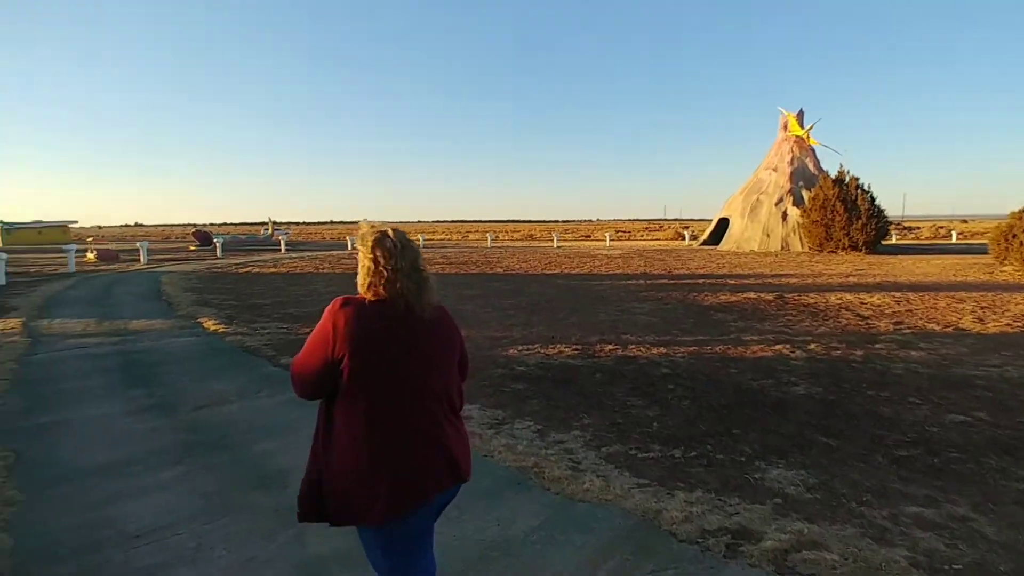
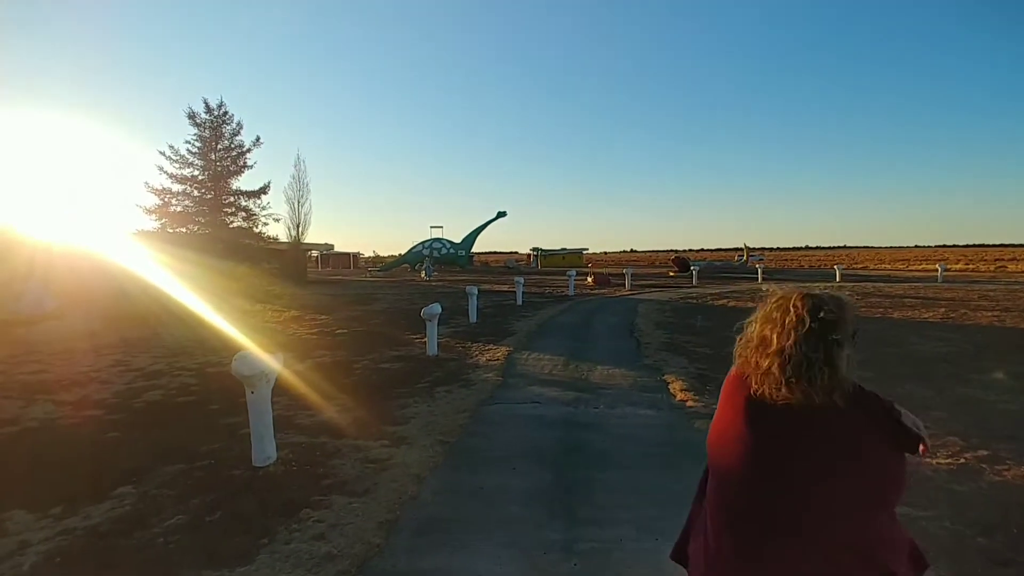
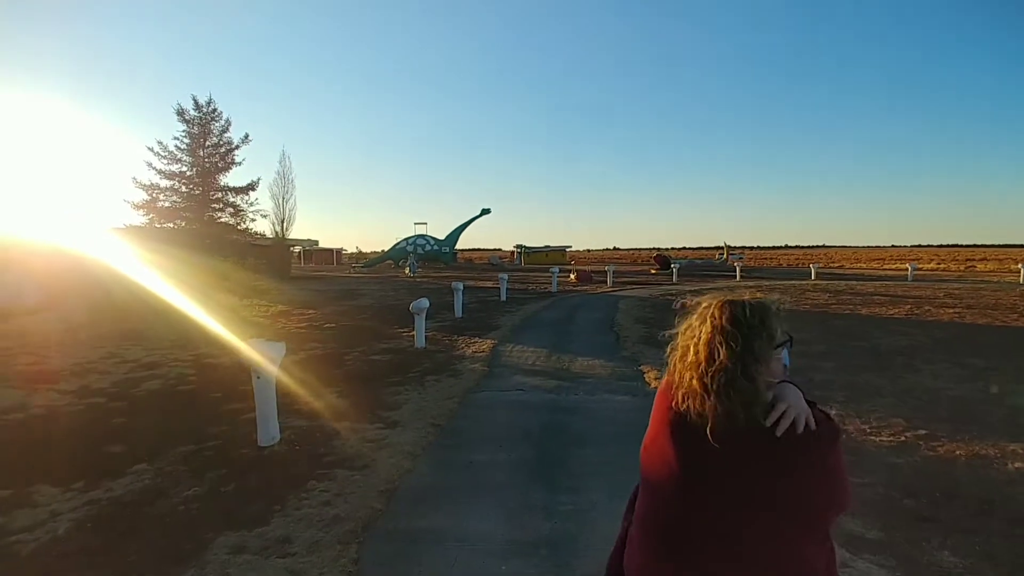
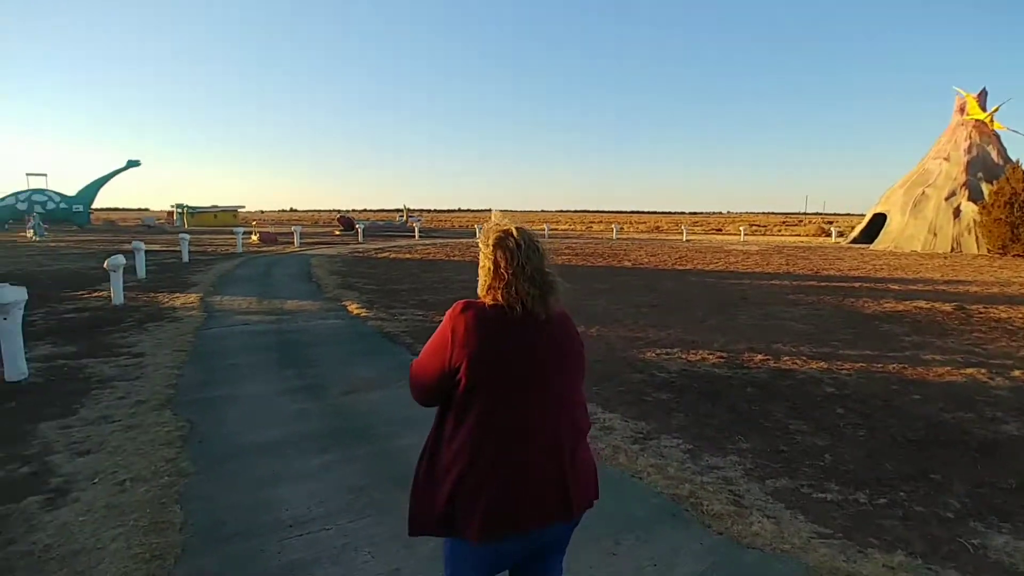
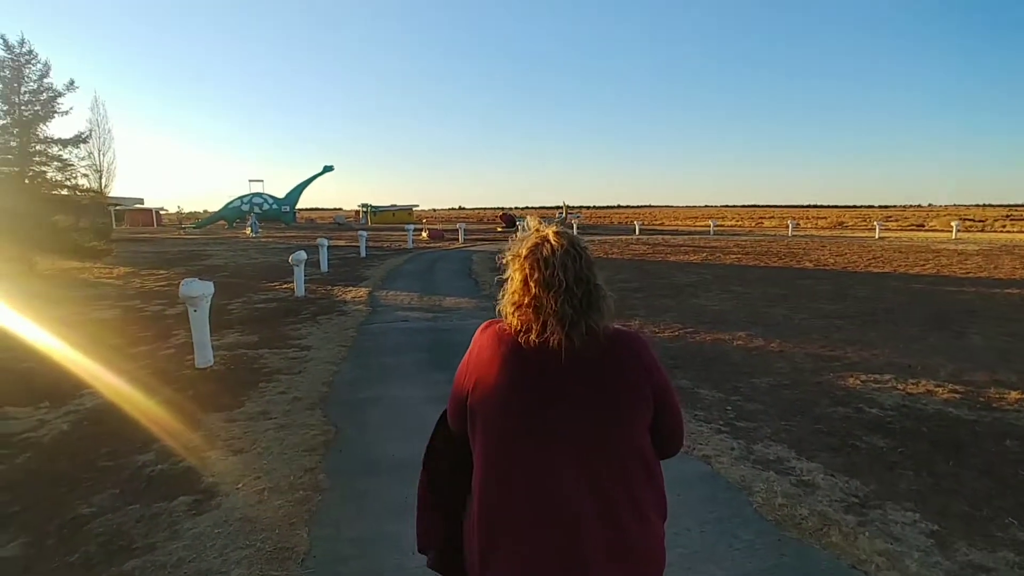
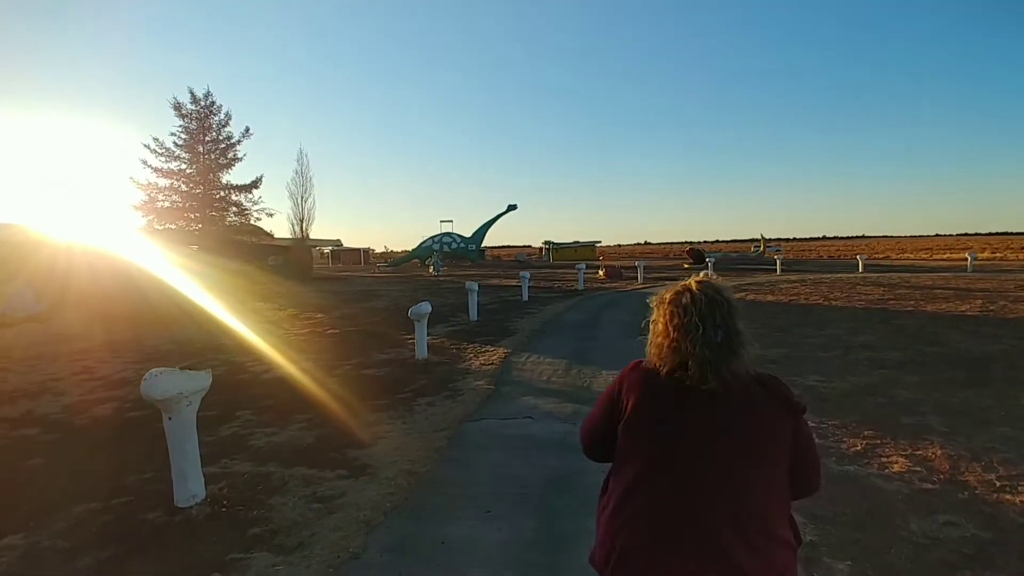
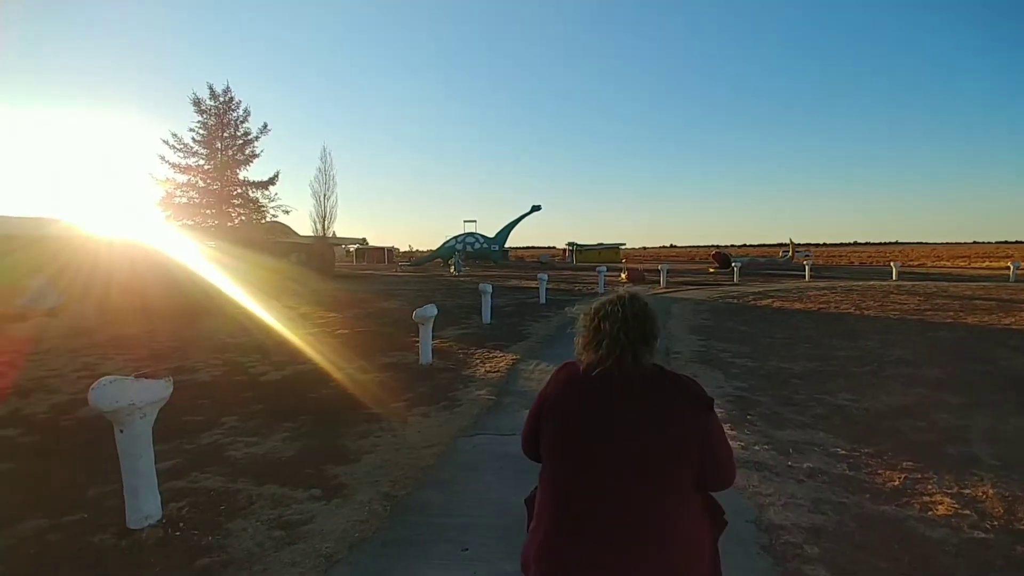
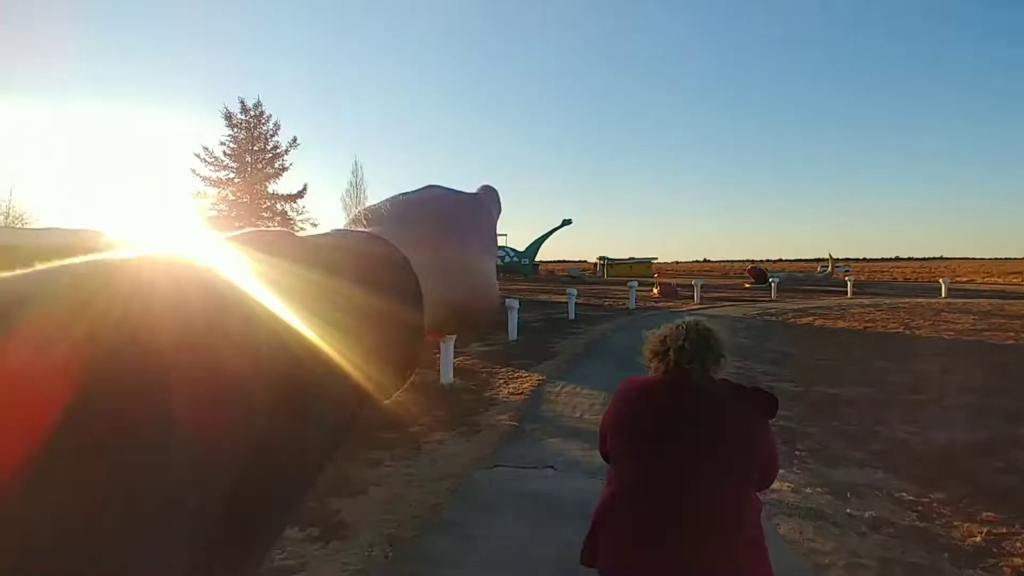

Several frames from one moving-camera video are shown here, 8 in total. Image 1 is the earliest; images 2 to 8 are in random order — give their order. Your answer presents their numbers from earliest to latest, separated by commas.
4, 5, 3, 2, 6, 7, 8
